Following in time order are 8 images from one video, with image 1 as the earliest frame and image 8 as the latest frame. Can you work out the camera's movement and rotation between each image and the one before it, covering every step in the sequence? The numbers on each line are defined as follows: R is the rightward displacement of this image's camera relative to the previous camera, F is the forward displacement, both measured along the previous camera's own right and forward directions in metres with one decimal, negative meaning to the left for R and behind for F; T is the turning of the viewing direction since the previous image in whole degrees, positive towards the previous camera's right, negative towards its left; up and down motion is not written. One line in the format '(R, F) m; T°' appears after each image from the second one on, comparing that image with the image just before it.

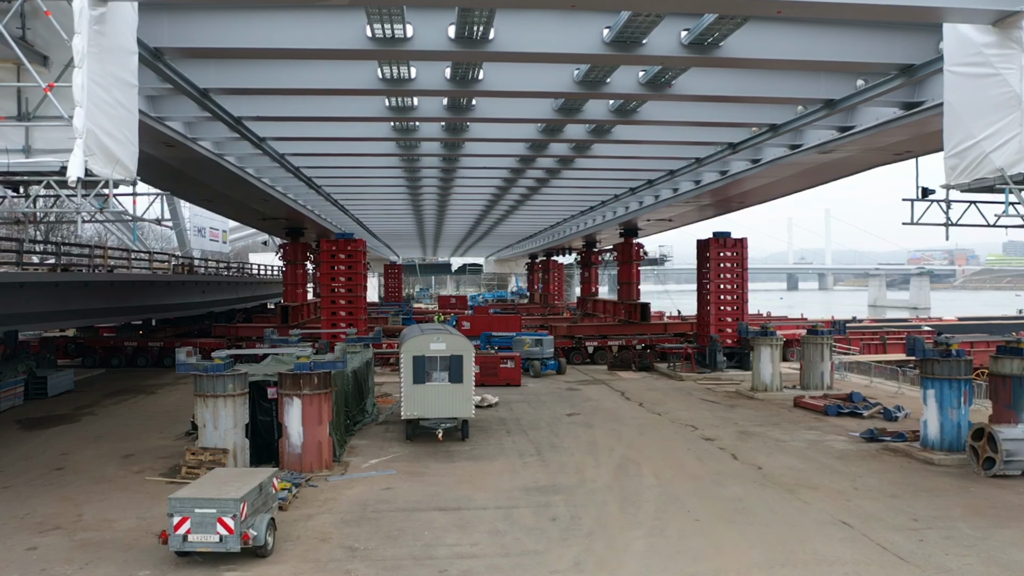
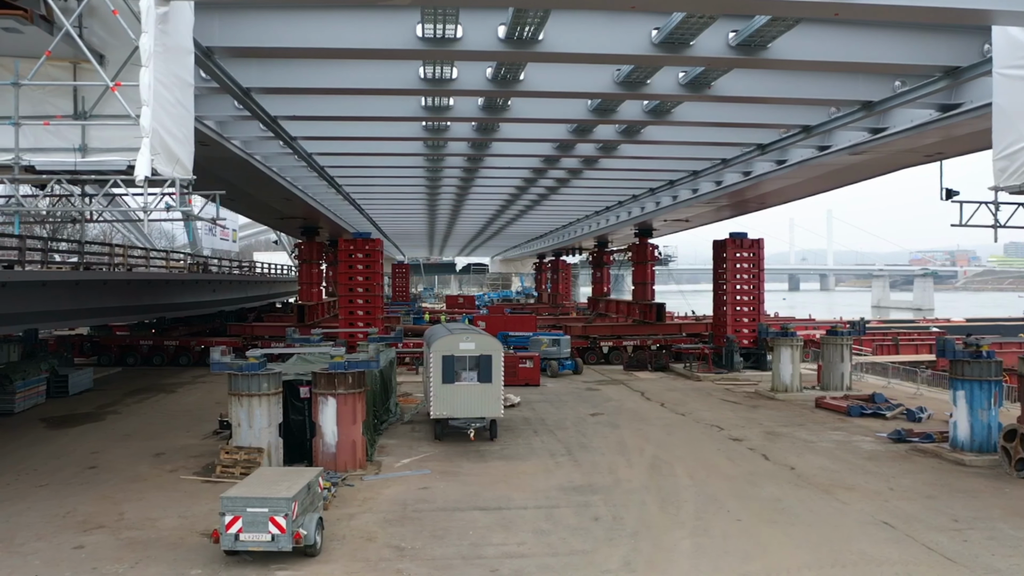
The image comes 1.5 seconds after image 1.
(-0.6, 0.0) m; 0°
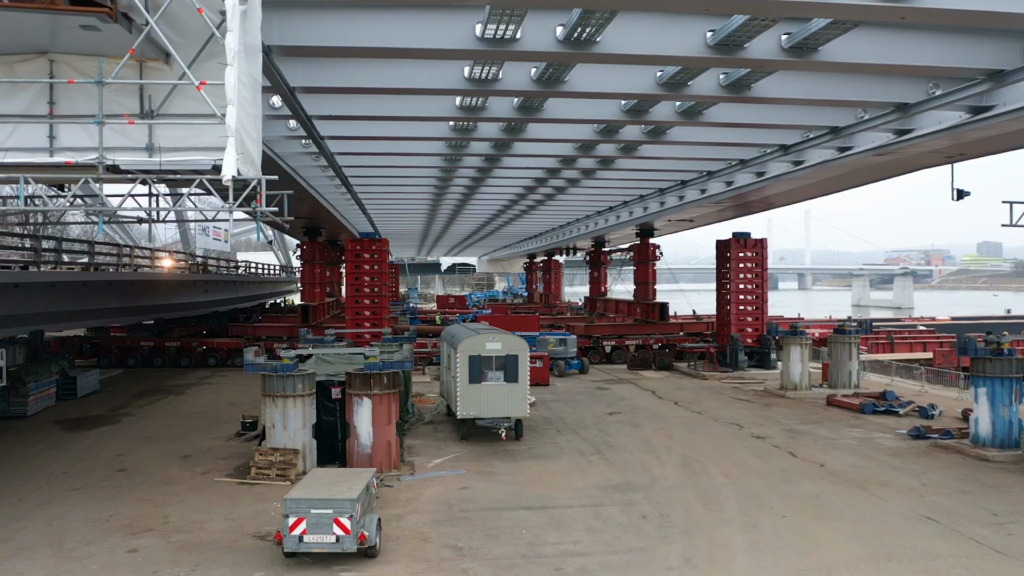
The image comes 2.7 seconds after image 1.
(-1.0, 0.0) m; +2°
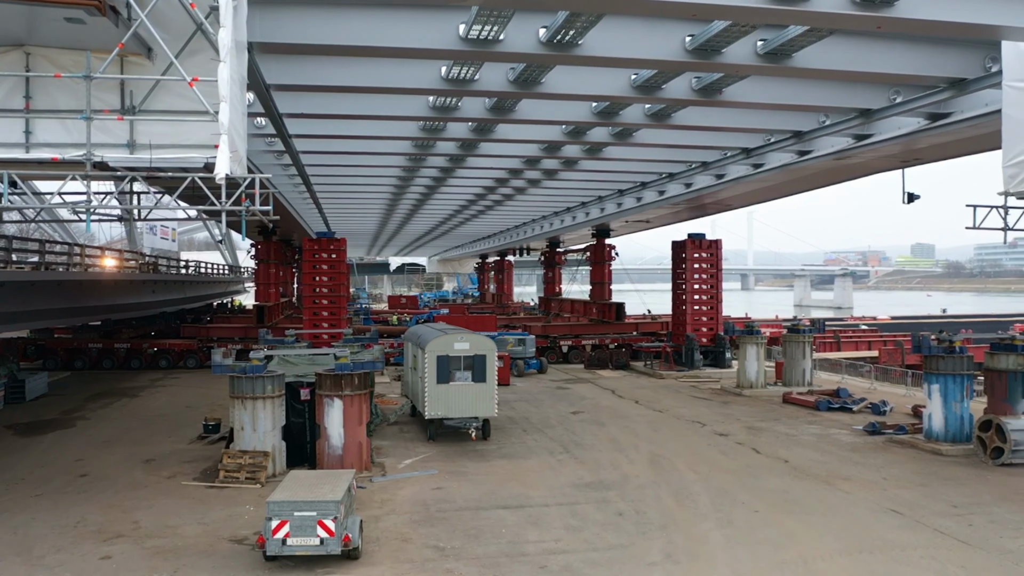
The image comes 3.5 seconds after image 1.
(-0.5, 0.0) m; +4°
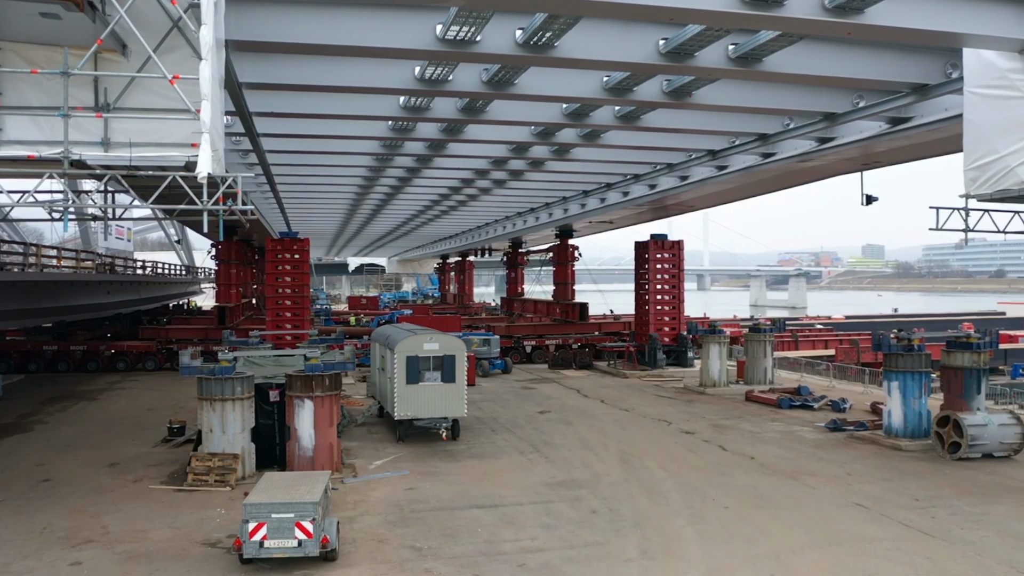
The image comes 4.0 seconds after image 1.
(-0.2, 0.0) m; +3°
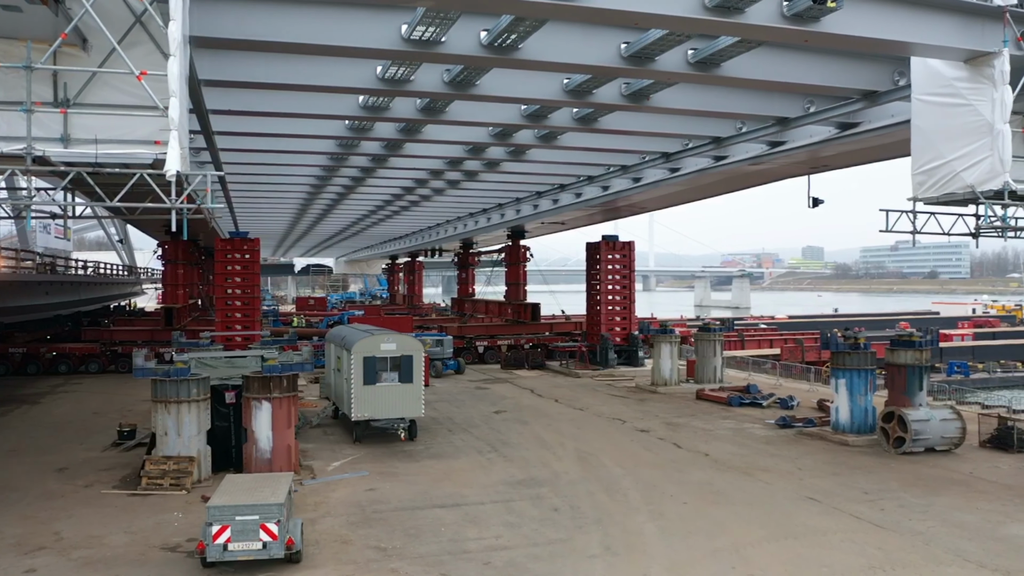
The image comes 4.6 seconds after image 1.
(-0.2, -0.1) m; +4°
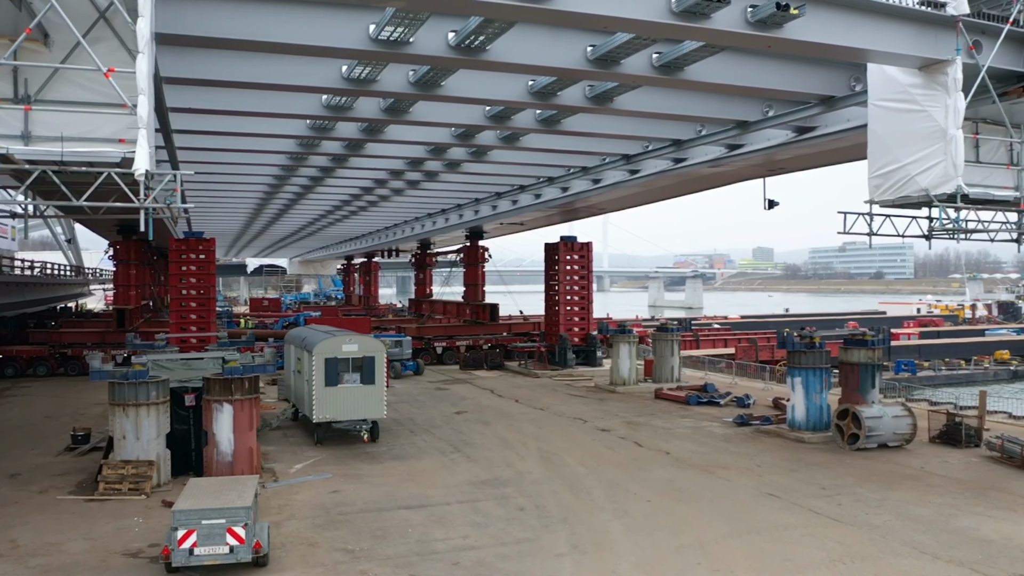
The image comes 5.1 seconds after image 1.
(-0.2, 0.0) m; +3°
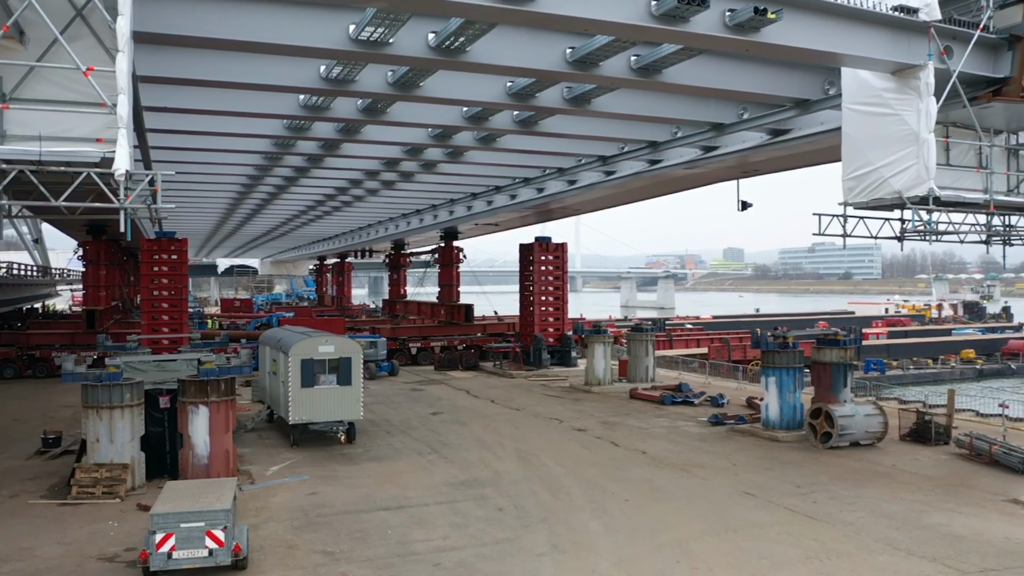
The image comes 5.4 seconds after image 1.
(-0.1, 0.0) m; +2°
